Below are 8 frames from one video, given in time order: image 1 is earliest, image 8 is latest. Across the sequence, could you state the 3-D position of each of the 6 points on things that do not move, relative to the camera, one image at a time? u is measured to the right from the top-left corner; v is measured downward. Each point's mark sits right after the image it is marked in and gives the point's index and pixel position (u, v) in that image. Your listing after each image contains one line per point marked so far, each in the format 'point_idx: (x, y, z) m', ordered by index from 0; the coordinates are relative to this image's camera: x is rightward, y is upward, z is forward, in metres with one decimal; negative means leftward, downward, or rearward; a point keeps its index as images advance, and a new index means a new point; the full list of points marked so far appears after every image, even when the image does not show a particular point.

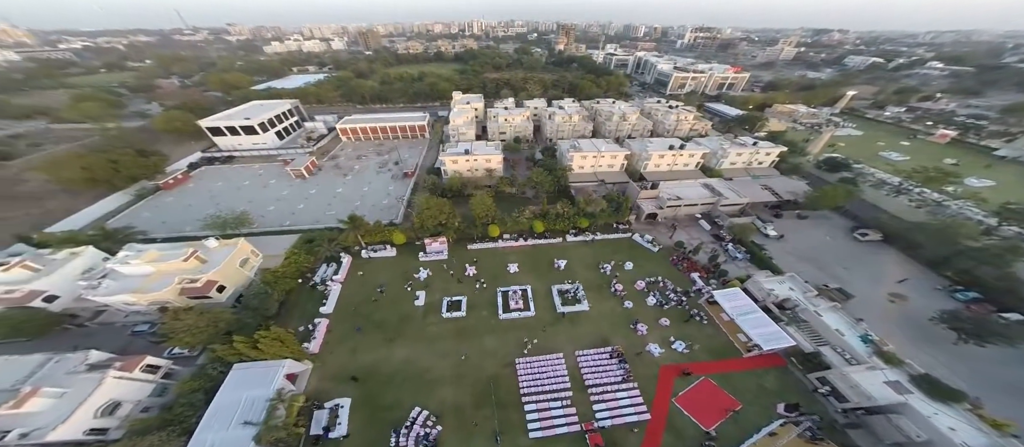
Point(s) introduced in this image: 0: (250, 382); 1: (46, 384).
0: (-19.6, -12.8, +20.5) m
1: (-31.0, -11.7, +18.4) m
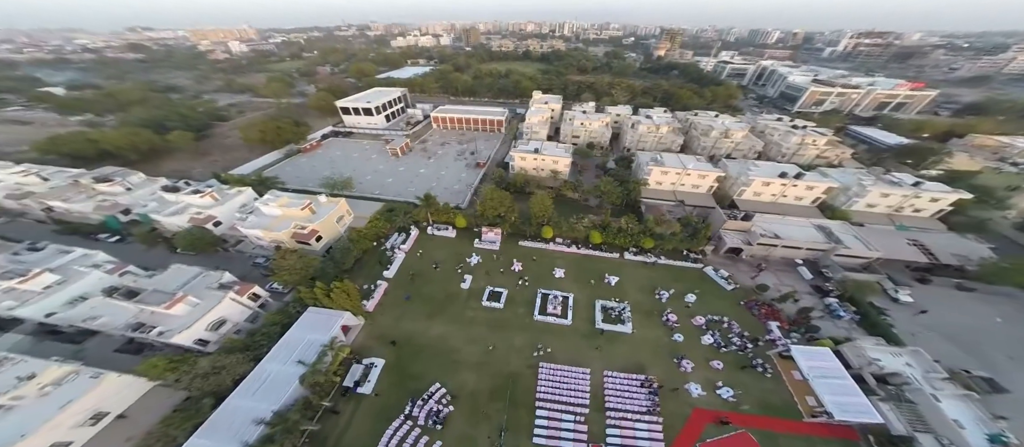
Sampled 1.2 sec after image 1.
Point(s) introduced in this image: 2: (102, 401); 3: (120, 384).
0: (-17.5, -9.3, +25.0) m
1: (-28.7, -6.1, +25.6) m
2: (-27.8, -13.1, +18.5) m
3: (-27.8, -12.7, +19.3) m
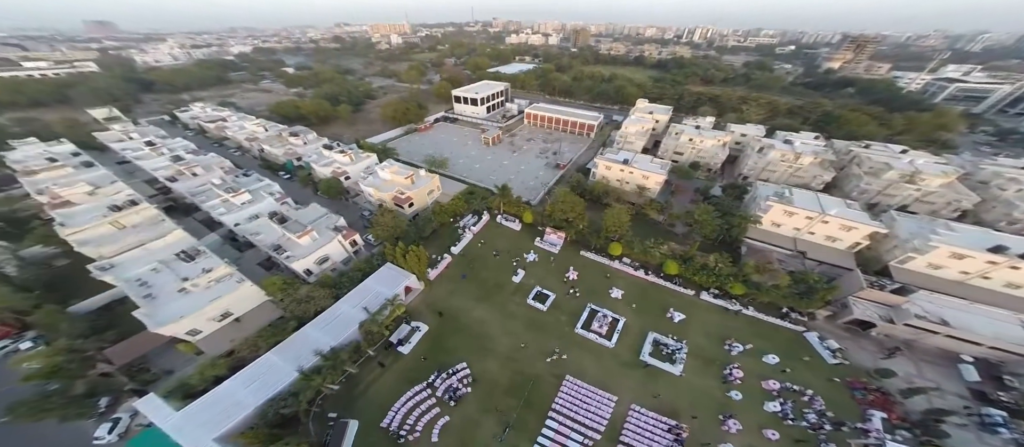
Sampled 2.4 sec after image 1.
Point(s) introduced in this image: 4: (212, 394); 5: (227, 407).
0: (-13.1, -5.8, +29.6) m
1: (-22.7, -0.3, +33.2) m
2: (-25.4, -7.1, +26.3) m
3: (-25.1, -6.7, +27.1) m
4: (-21.4, -13.6, +19.1) m
5: (-19.6, -13.9, +18.6) m
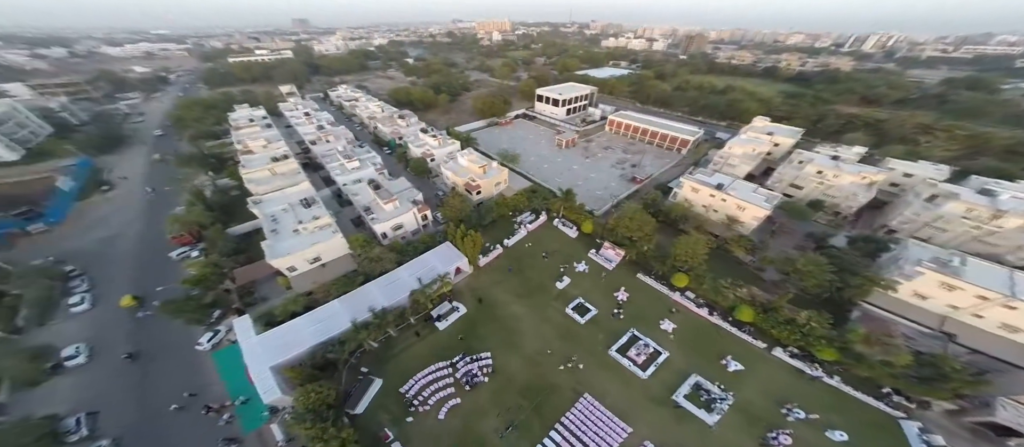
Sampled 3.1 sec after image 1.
0: (-8.0, -3.7, +32.1) m
1: (-15.3, +3.5, +37.7) m
2: (-20.7, -2.5, +31.9) m
3: (-20.2, -2.2, +32.5) m
4: (-19.8, -9.5, +24.0) m
5: (-18.3, -10.2, +23.1) m
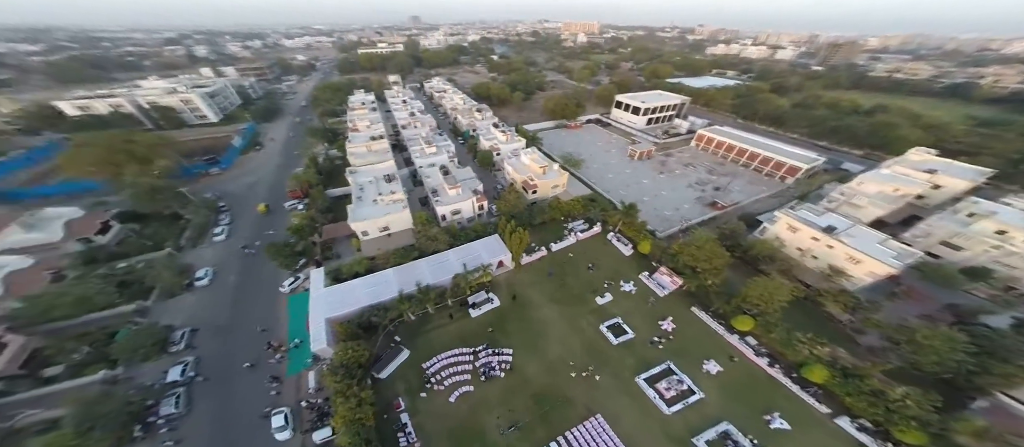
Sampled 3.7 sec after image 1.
0: (-2.9, -2.8, +33.3) m
1: (-7.4, +5.5, +40.2) m
2: (-14.9, +0.6, +35.7) m
3: (-14.2, +0.8, +36.2) m
4: (-16.9, -6.3, +27.9) m
5: (-15.8, -7.2, +26.8) m
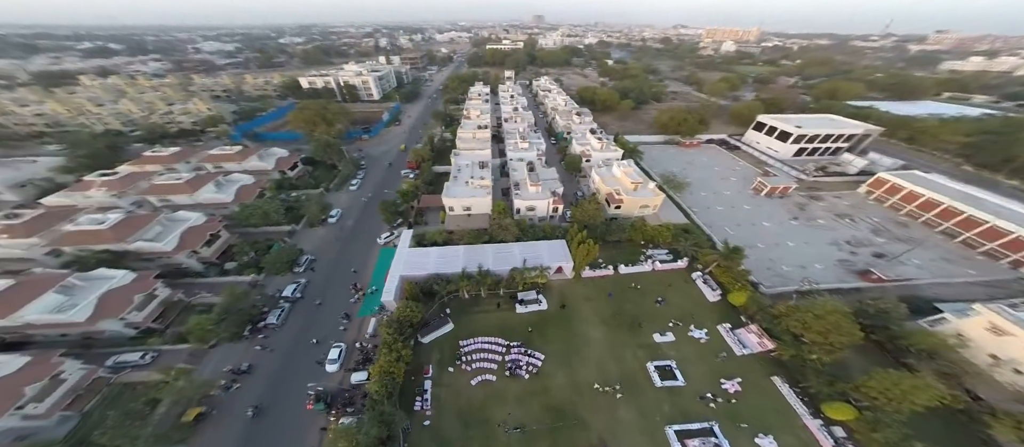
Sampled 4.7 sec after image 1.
0: (+4.8, -3.2, +33.2) m
1: (+4.5, +5.6, +40.8) m
2: (-4.9, +2.8, +38.9) m
3: (-4.0, +2.8, +39.2) m
4: (-10.7, -3.1, +32.4) m
5: (-10.2, -4.2, +30.9) m
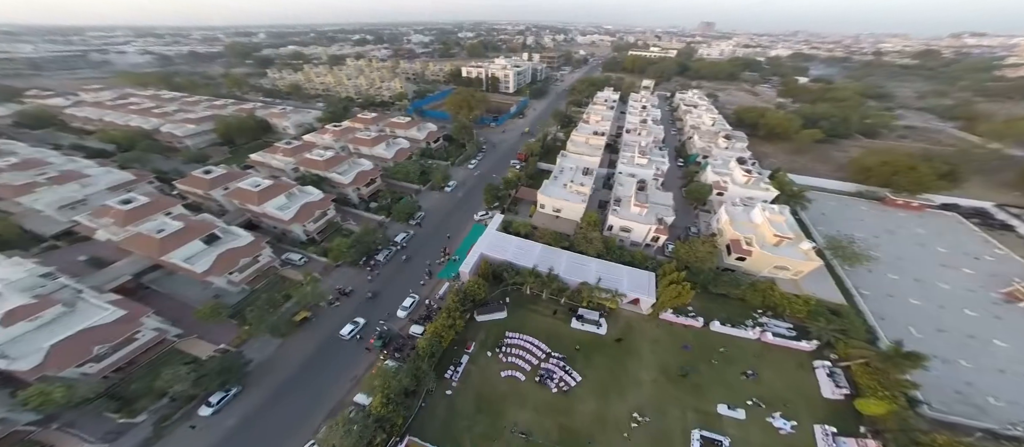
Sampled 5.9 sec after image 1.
0: (+13.0, -6.0, +29.9) m
1: (+18.1, +2.1, +36.6) m
2: (+8.3, +2.1, +38.5) m
3: (+9.2, +1.8, +38.4) m
4: (-0.9, -1.6, +34.9) m
5: (-1.3, -2.7, +33.4) m
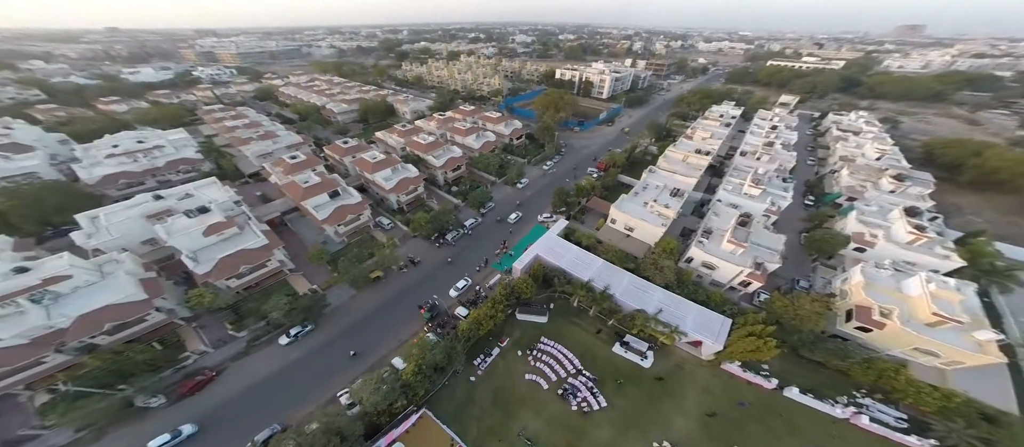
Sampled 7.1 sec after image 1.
0: (+17.5, -9.4, +25.8) m
1: (+25.8, -2.6, +30.4) m
2: (+17.1, -0.7, +35.0) m
3: (+17.9, -1.1, +34.7) m
4: (+6.8, -2.3, +34.3) m
5: (+5.8, -3.3, +33.0) m
